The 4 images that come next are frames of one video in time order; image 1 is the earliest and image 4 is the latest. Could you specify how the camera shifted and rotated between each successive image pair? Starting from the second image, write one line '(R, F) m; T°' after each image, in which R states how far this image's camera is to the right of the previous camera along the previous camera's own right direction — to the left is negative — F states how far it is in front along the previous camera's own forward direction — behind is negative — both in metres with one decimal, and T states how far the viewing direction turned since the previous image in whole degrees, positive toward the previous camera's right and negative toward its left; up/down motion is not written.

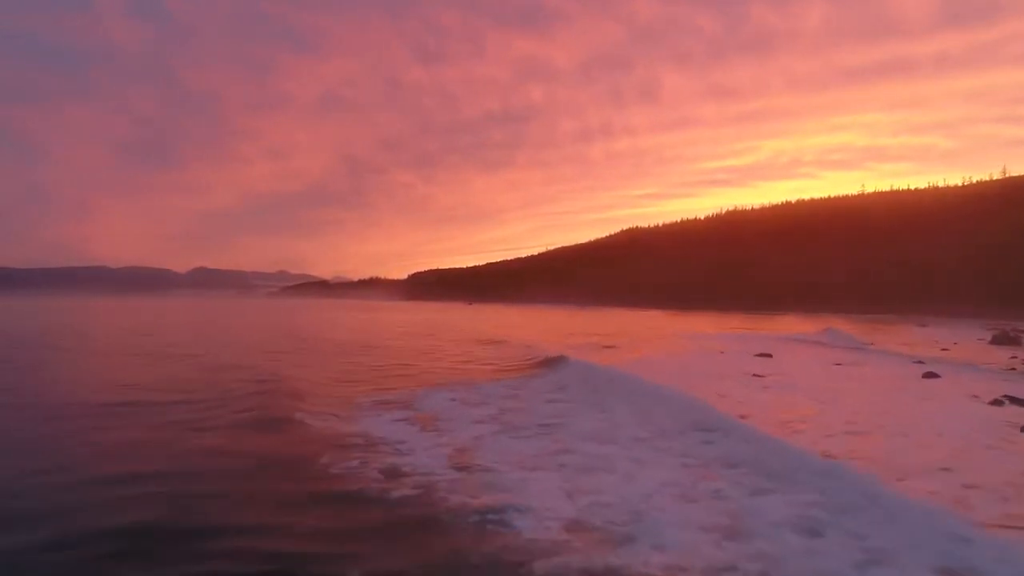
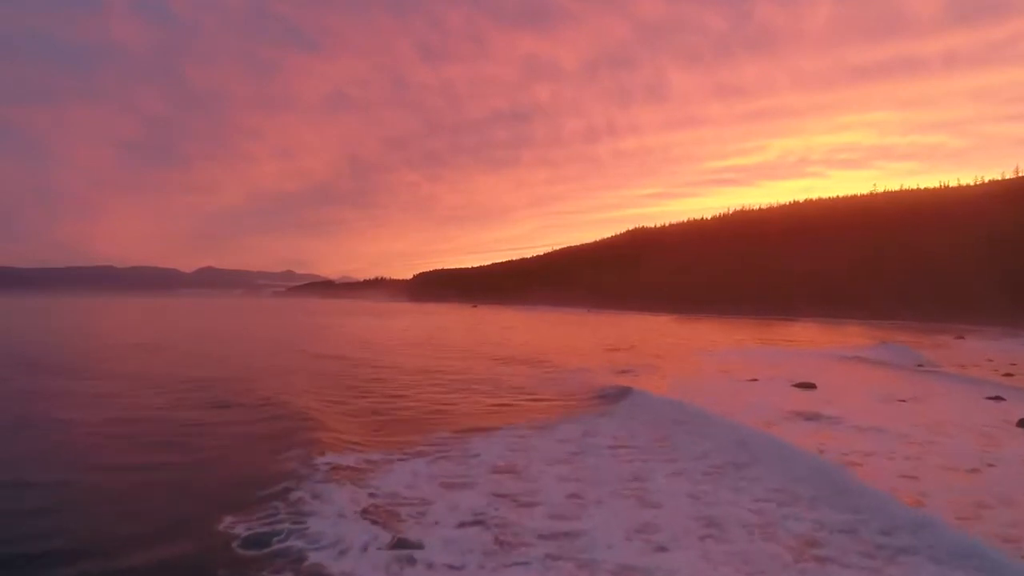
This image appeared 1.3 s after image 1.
(-0.1, +0.7) m; 0°
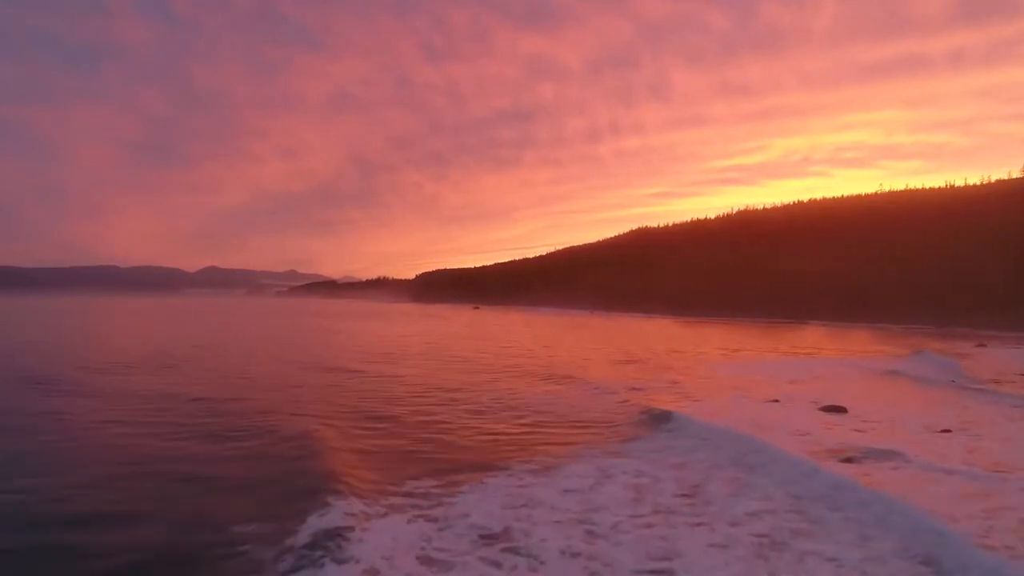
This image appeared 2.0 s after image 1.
(0.0, +1.1) m; 0°
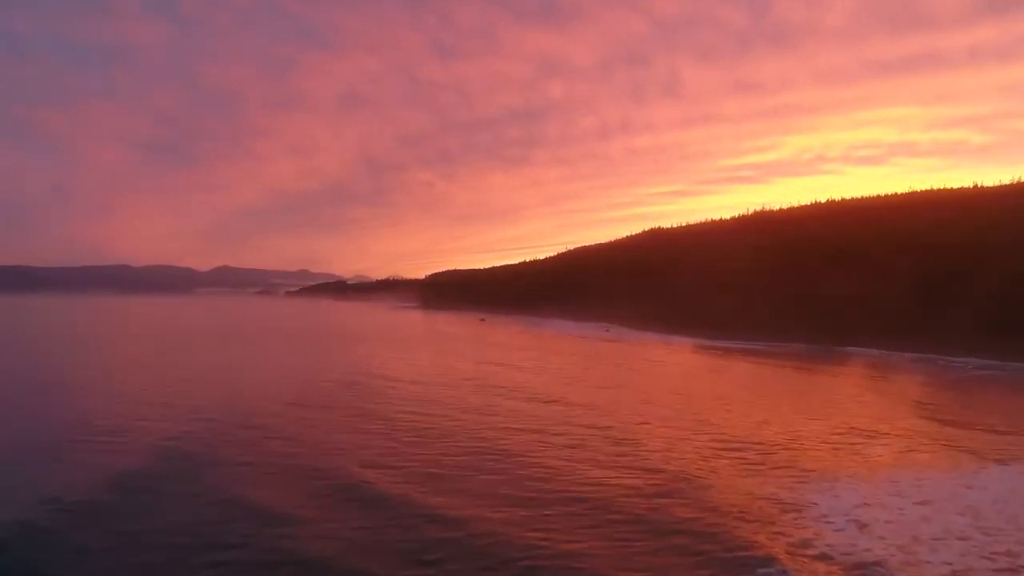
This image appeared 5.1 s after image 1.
(+0.2, +5.7) m; -1°
